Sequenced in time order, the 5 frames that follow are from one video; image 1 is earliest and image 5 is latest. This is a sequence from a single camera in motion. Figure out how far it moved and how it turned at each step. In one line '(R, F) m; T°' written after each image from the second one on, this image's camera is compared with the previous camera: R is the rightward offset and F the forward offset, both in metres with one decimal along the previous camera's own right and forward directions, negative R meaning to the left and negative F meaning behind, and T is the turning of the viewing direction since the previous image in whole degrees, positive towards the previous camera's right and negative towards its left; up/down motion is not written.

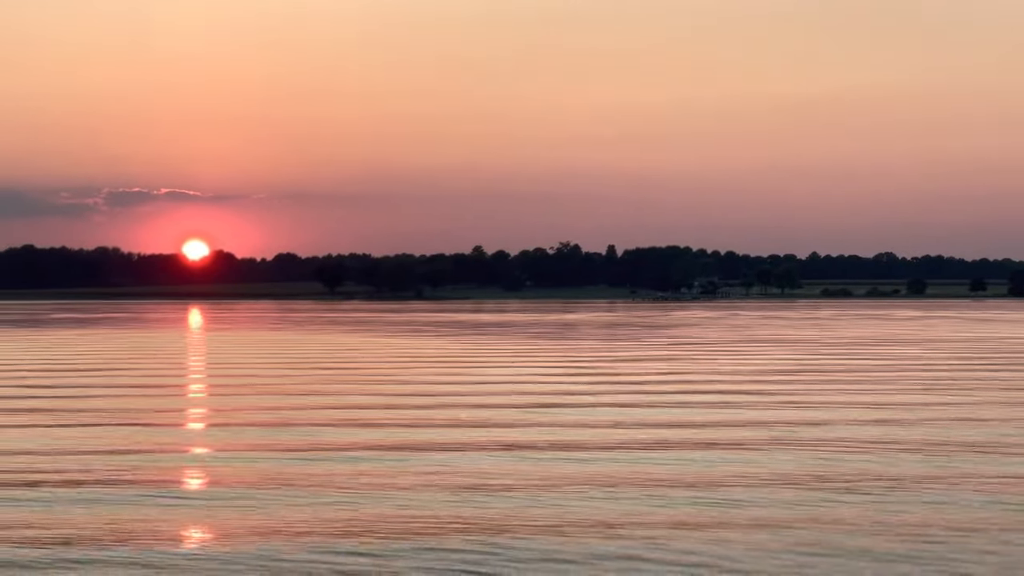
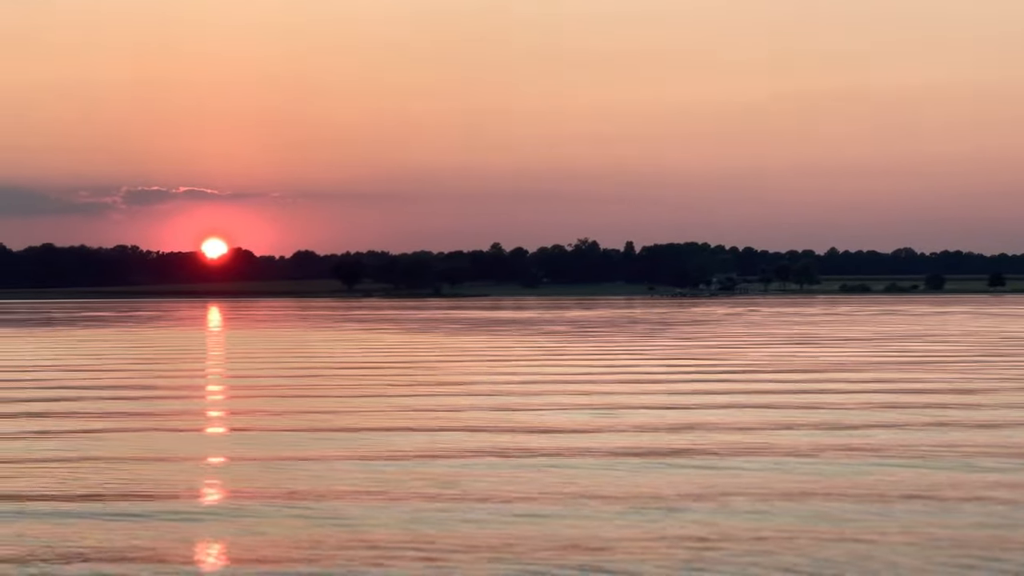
(0.0, -0.5) m; -1°
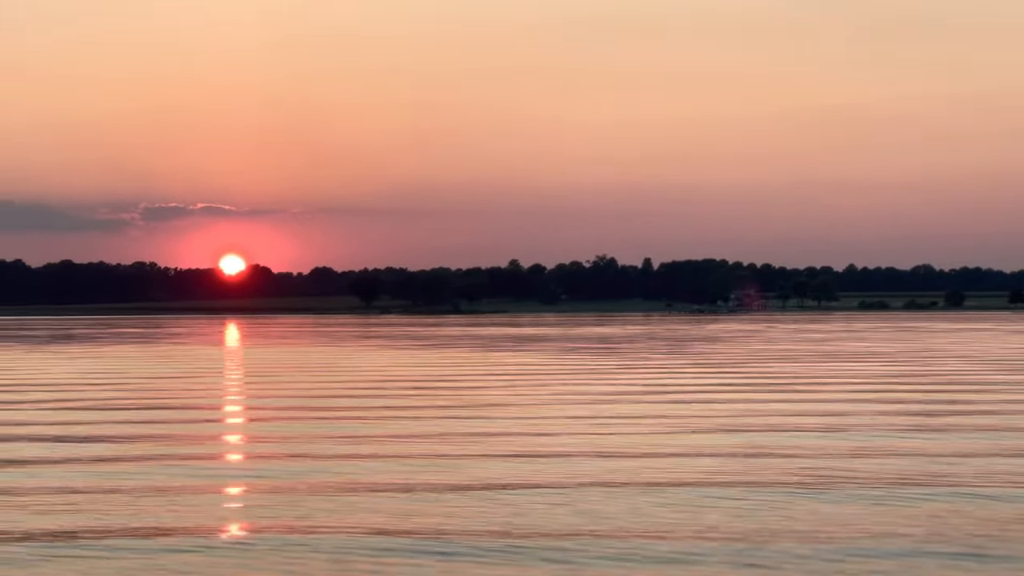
(-0.1, +0.1) m; -1°
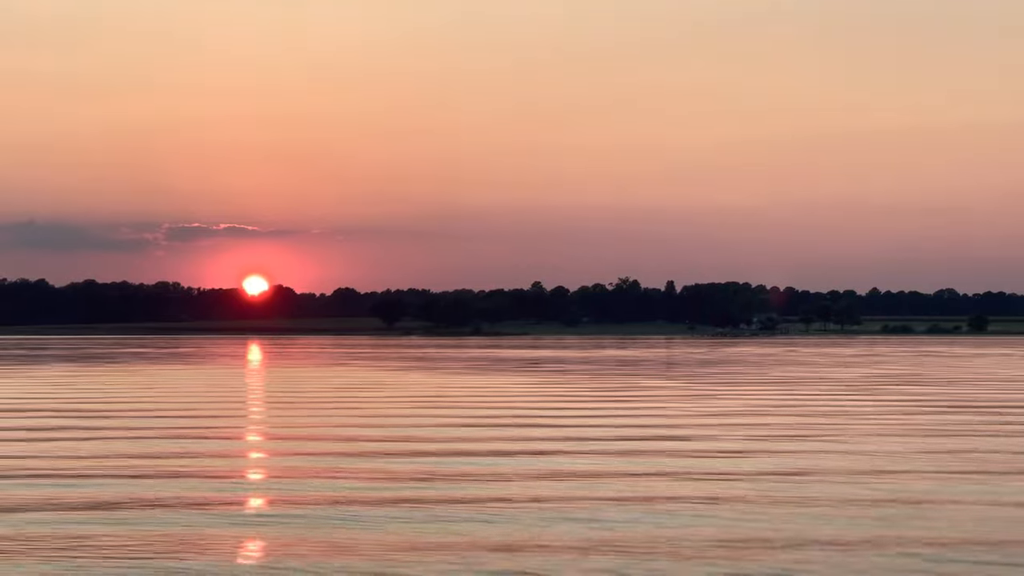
(+0.4, -1.4) m; -1°
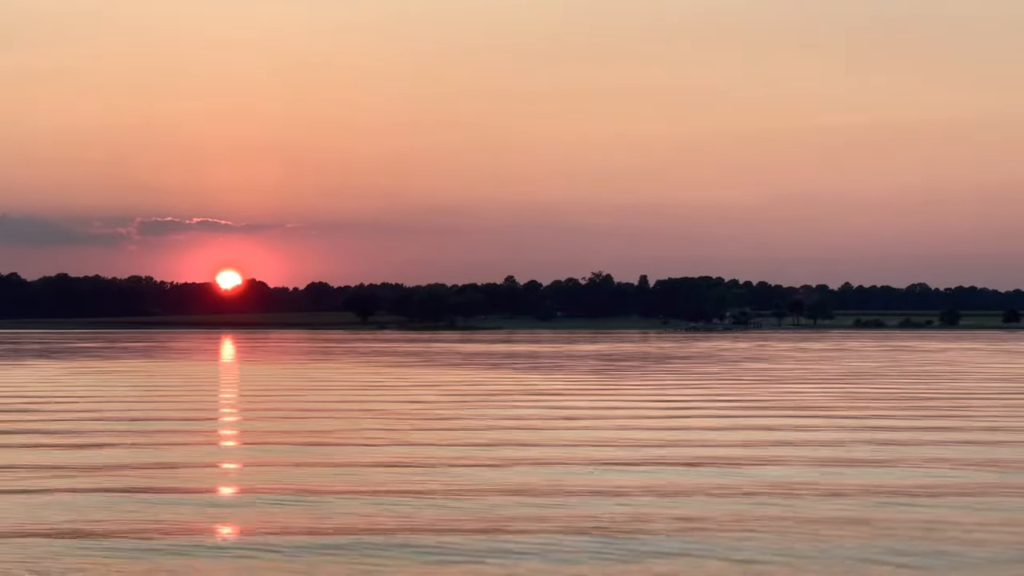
(0.0, -0.3) m; +1°
